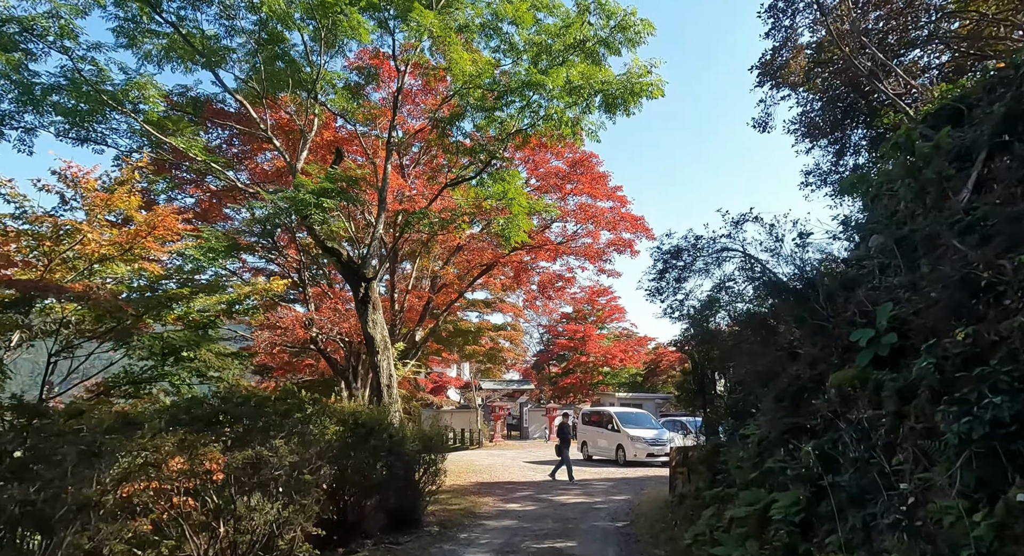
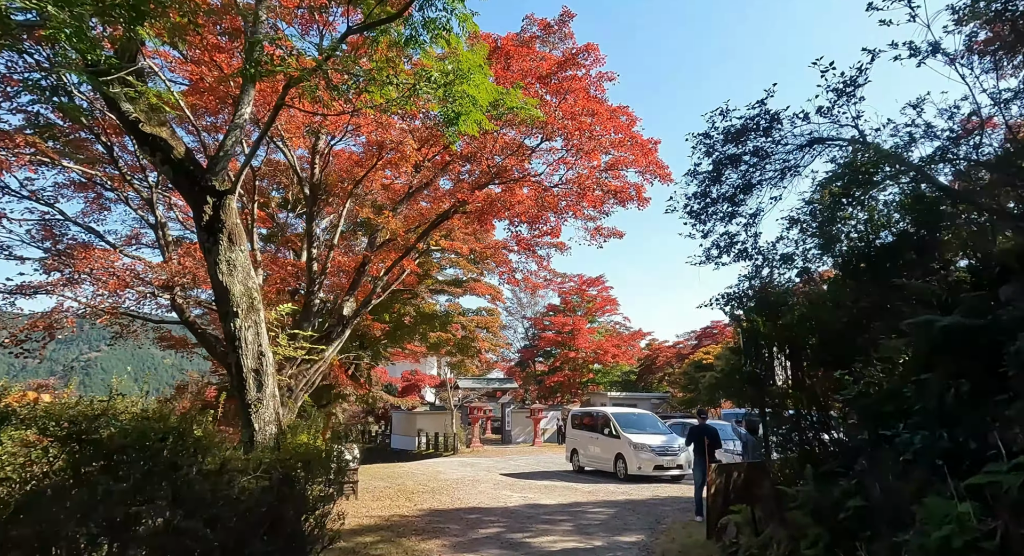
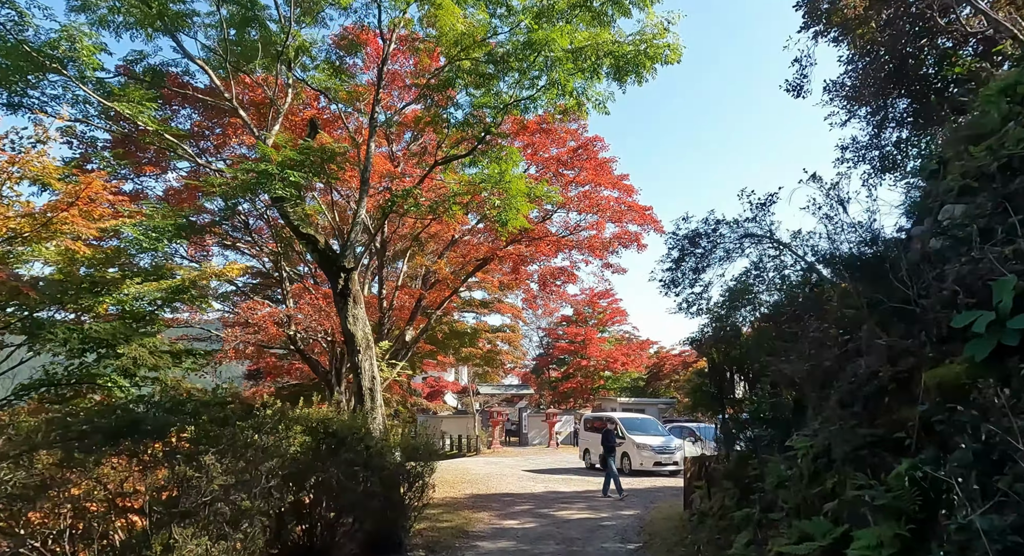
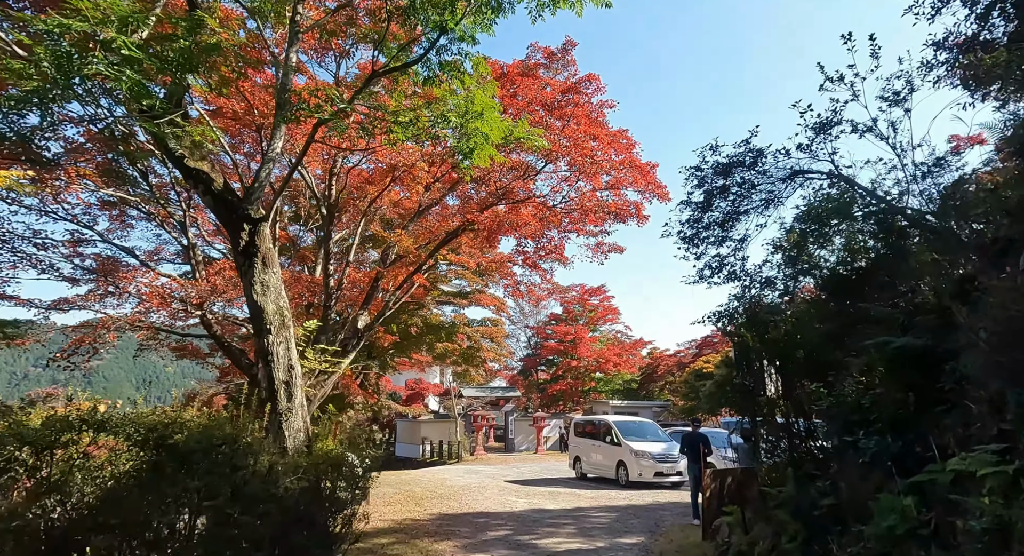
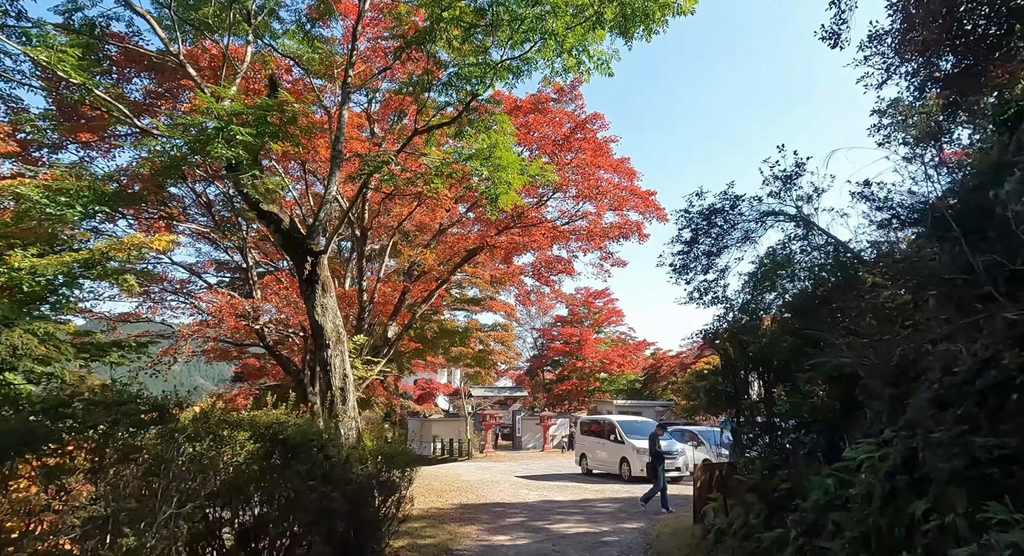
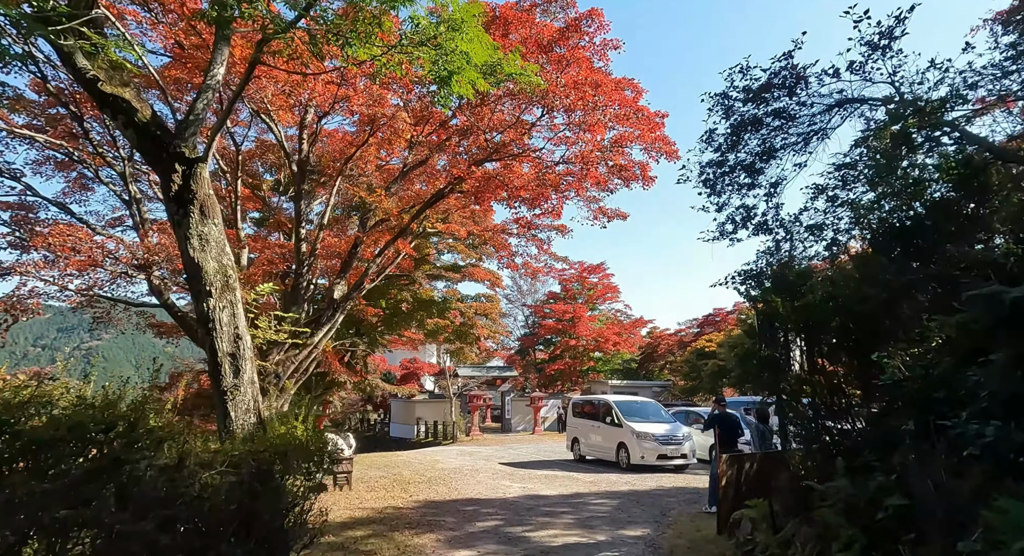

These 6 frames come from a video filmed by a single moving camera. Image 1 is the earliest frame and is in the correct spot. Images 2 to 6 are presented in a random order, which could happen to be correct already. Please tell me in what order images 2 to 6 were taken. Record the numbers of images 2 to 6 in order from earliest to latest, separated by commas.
3, 5, 4, 2, 6
